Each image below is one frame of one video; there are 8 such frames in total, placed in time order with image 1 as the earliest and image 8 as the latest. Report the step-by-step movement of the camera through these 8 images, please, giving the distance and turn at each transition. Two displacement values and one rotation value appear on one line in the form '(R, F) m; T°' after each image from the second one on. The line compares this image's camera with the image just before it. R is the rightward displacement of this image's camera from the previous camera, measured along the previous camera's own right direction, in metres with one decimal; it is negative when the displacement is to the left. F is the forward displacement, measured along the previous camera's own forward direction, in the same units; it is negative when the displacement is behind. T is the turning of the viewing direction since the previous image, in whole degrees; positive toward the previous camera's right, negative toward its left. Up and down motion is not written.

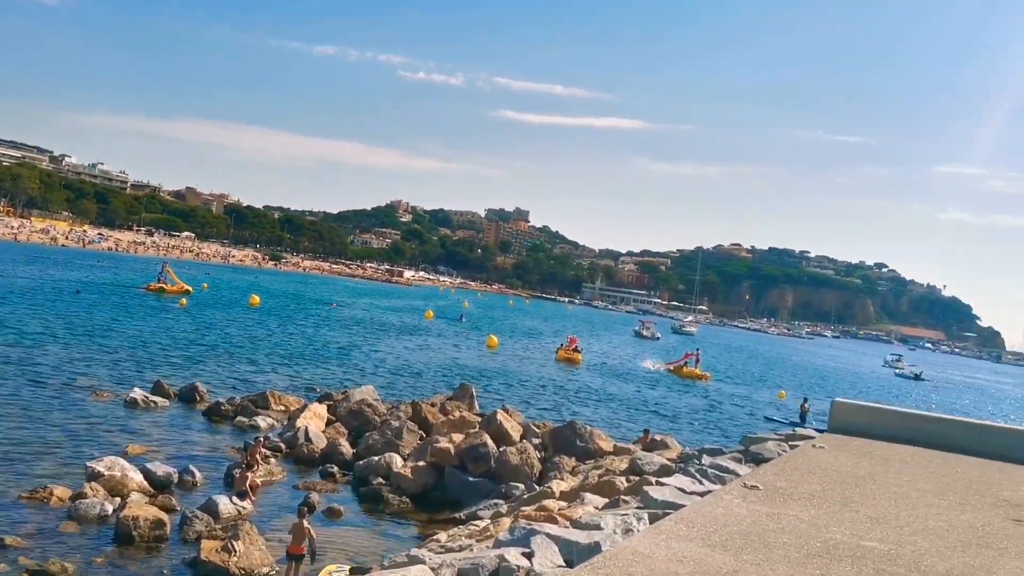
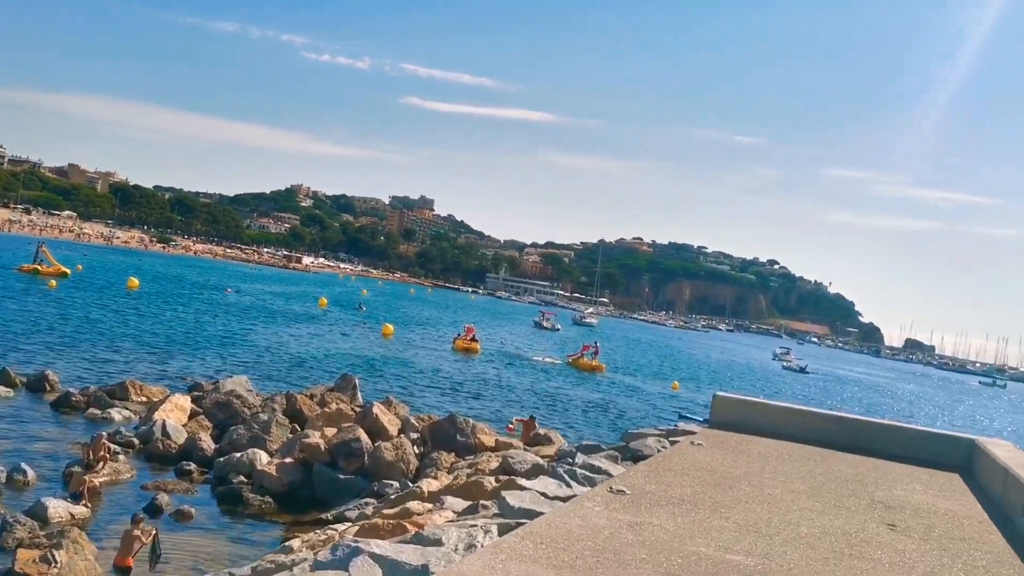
(+0.5, +0.9) m; +6°
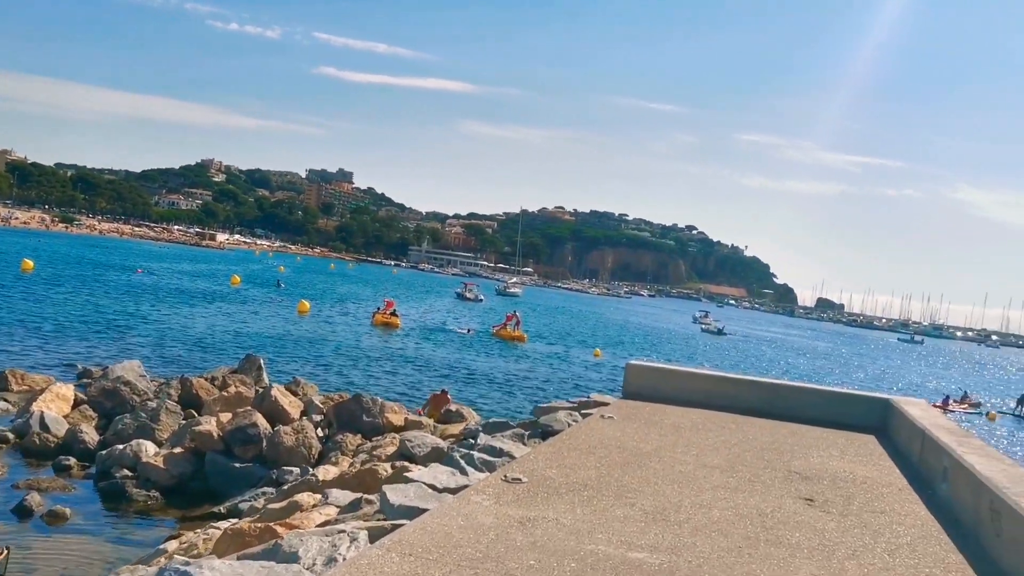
(+0.4, +1.0) m; +5°
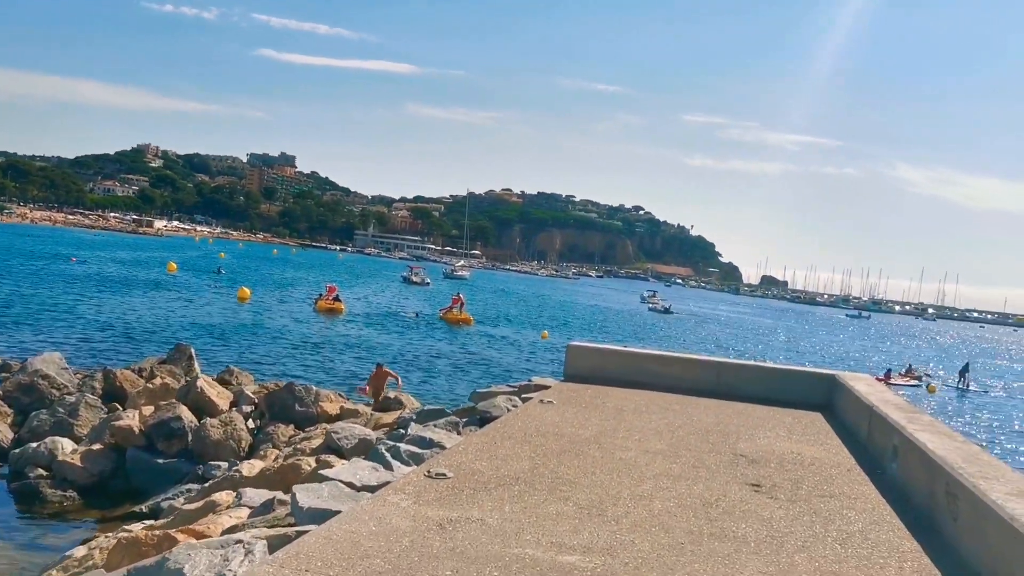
(+0.2, +0.6) m; +3°
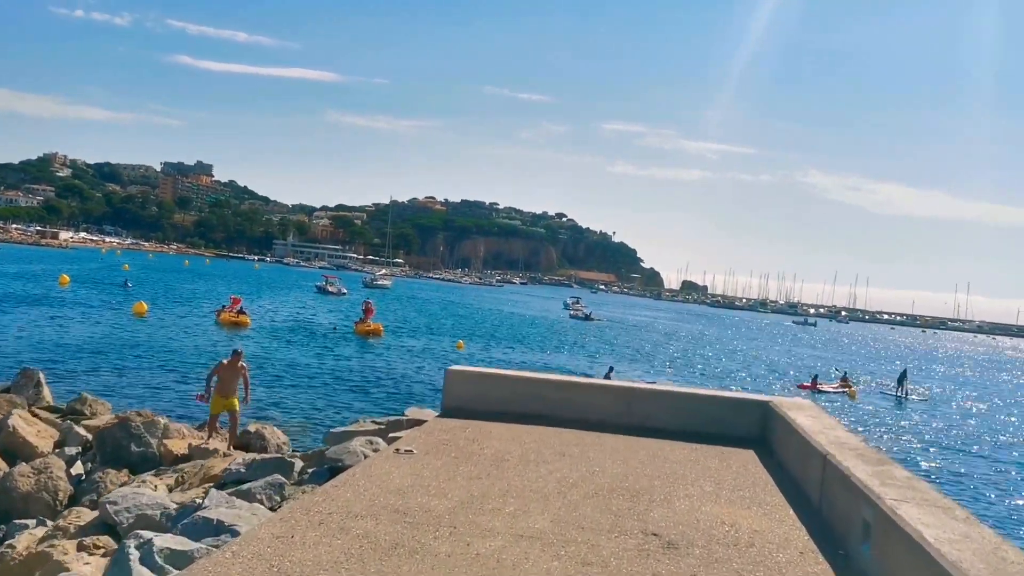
(+0.8, +2.5) m; +5°
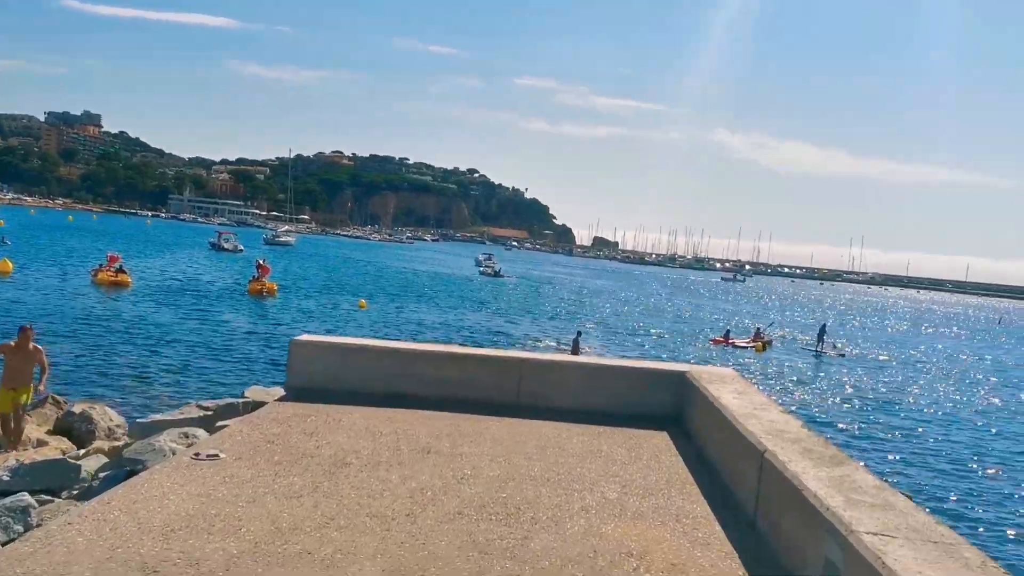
(+0.5, +2.0) m; +6°
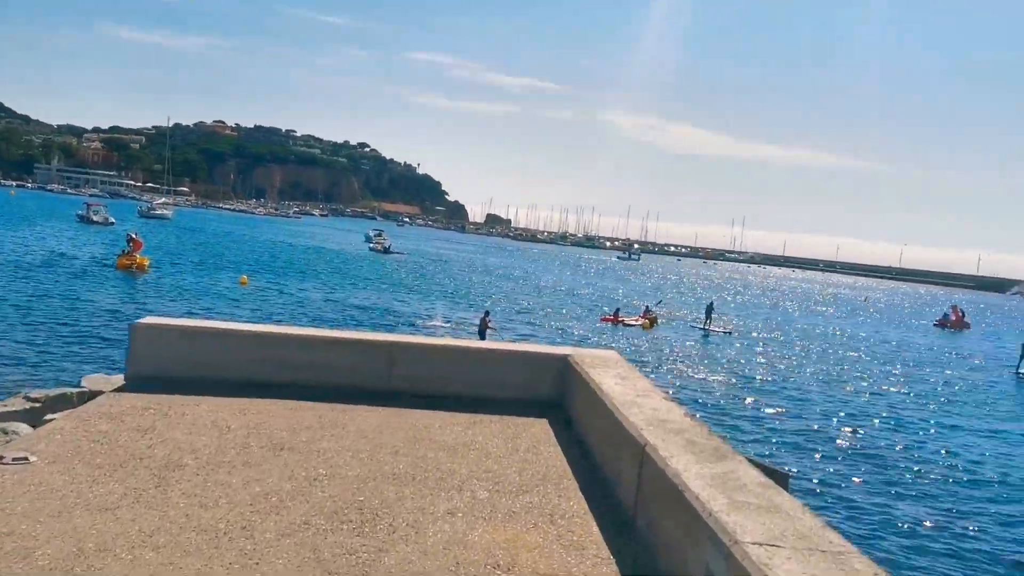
(+0.2, +0.6) m; +7°
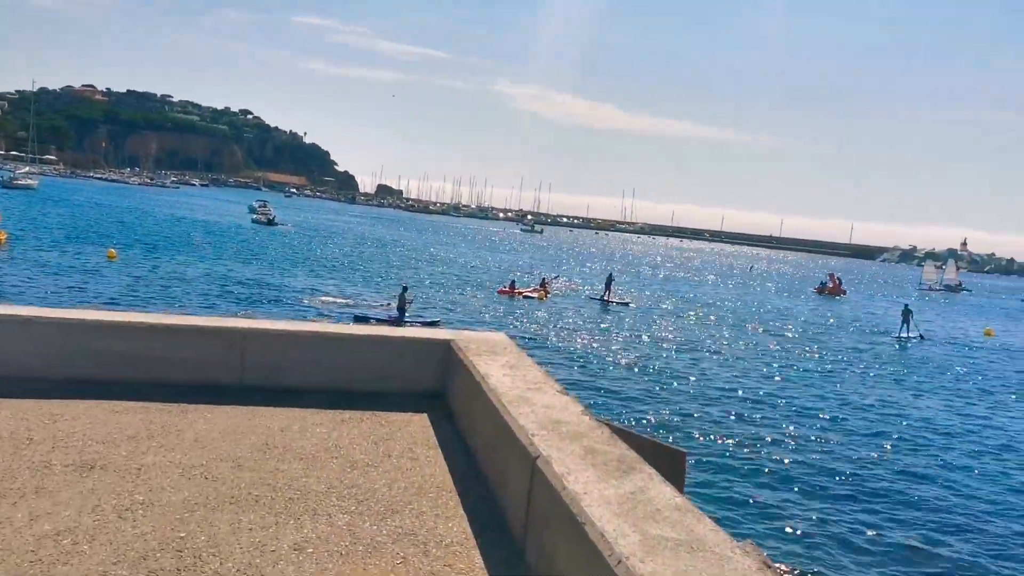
(+0.2, +0.9) m; +7°
